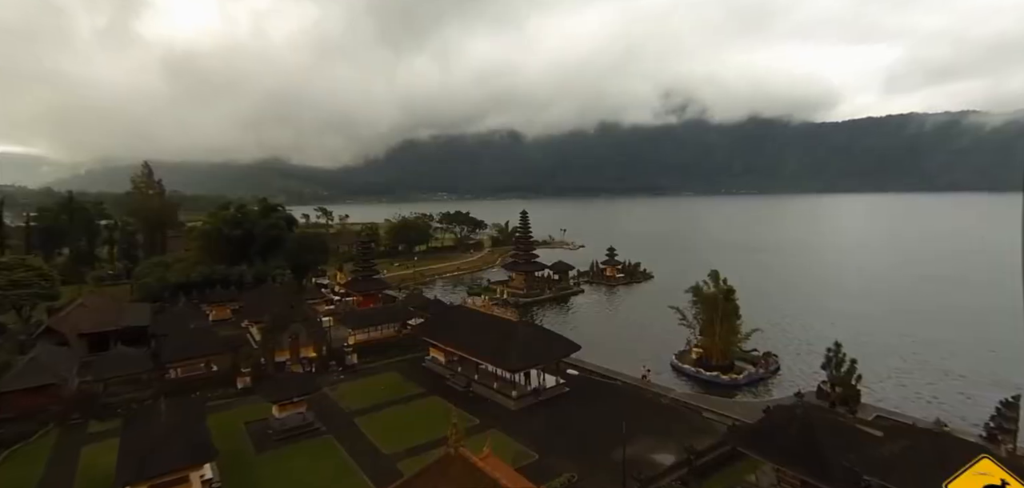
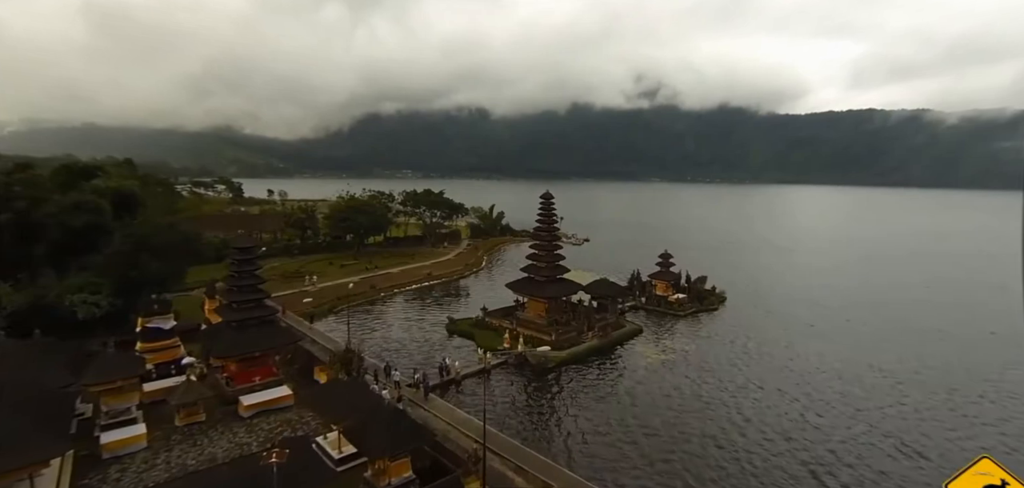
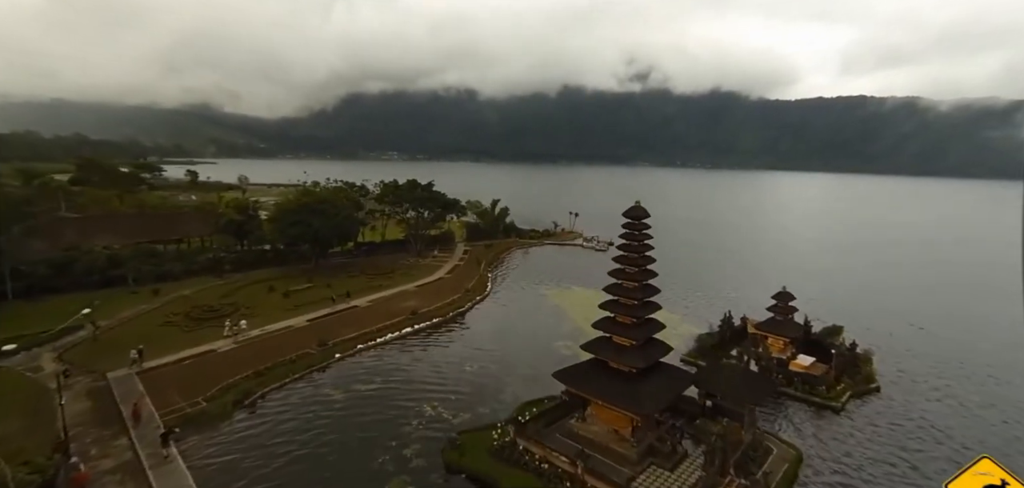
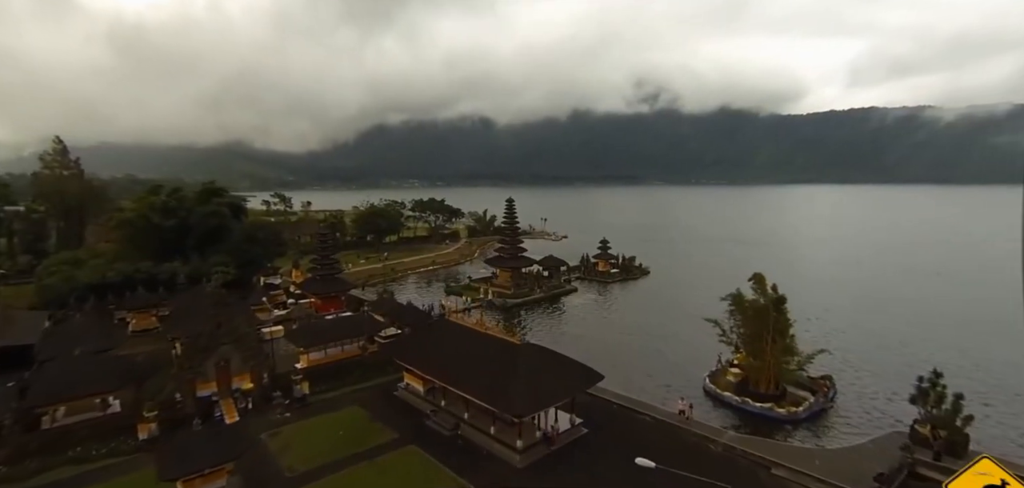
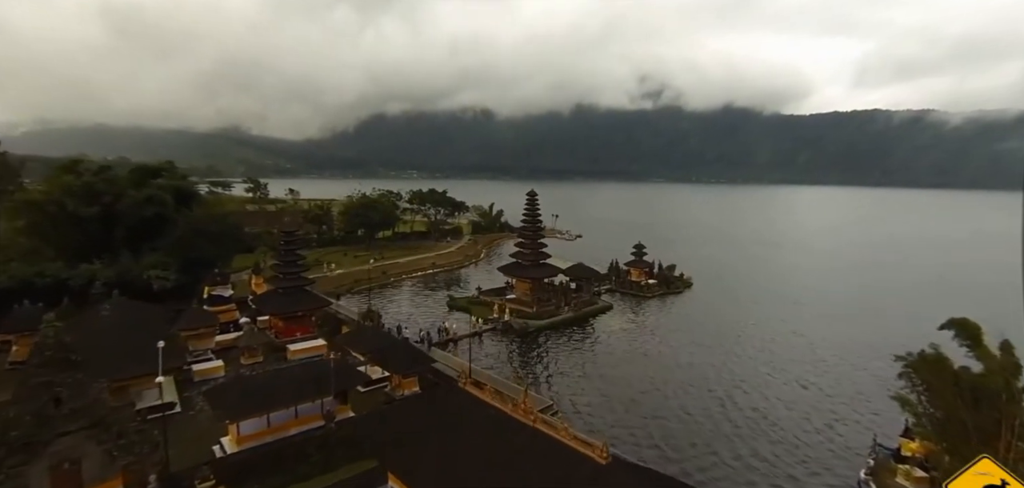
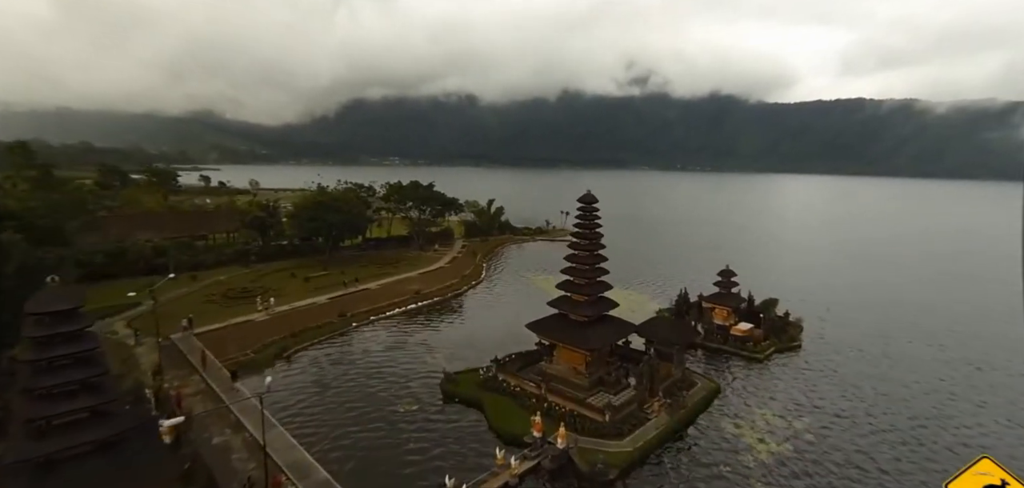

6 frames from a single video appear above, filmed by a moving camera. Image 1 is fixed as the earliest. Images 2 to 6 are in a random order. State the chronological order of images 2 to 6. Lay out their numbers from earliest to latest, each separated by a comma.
4, 5, 2, 6, 3
